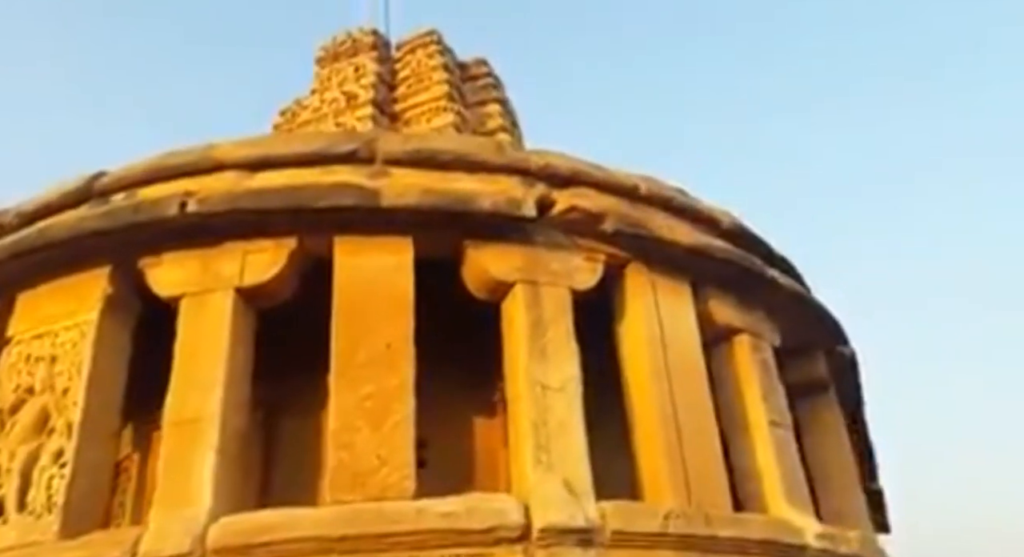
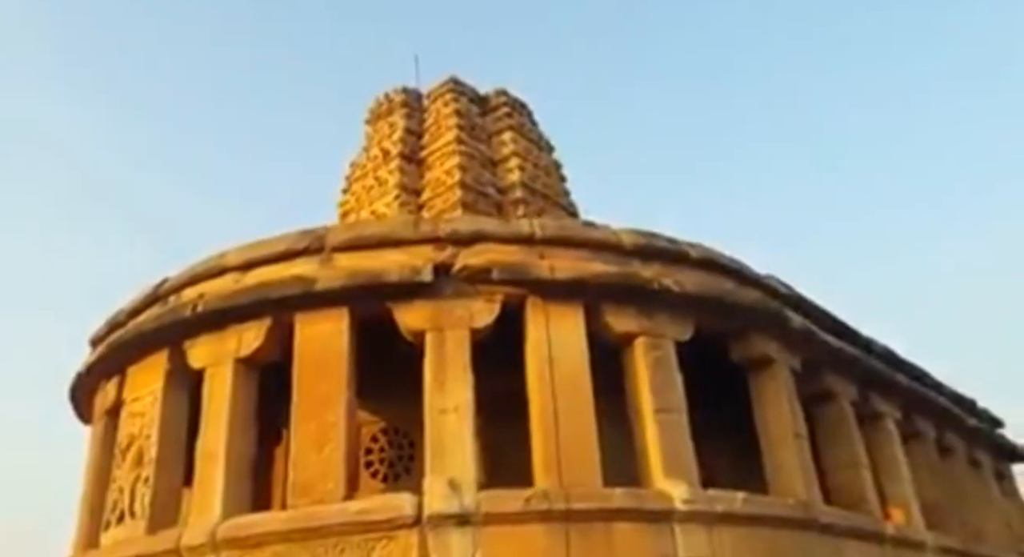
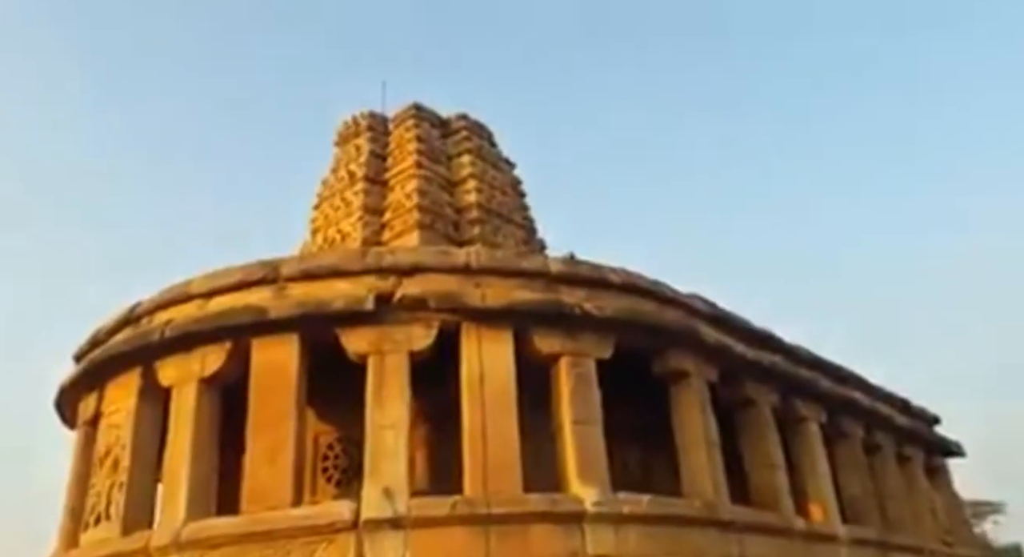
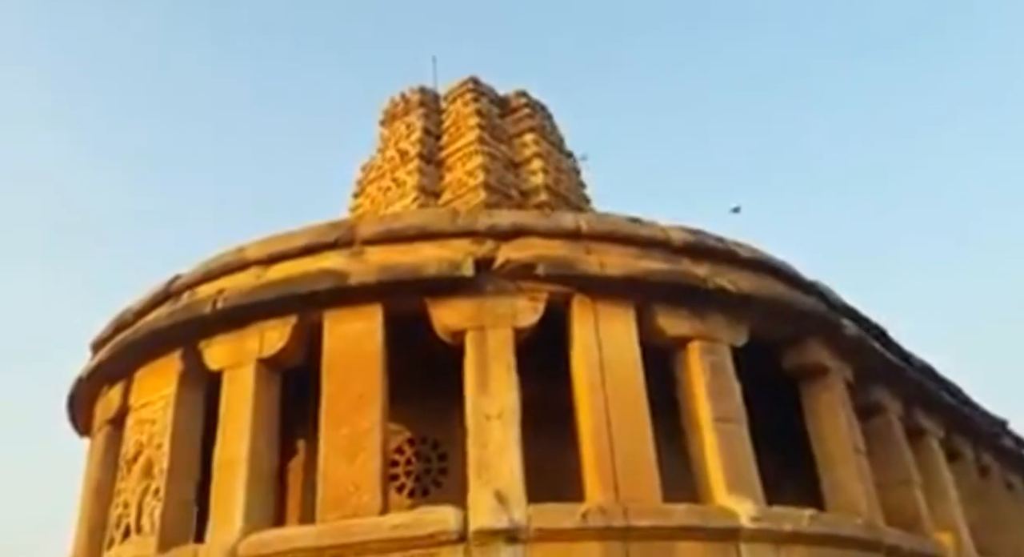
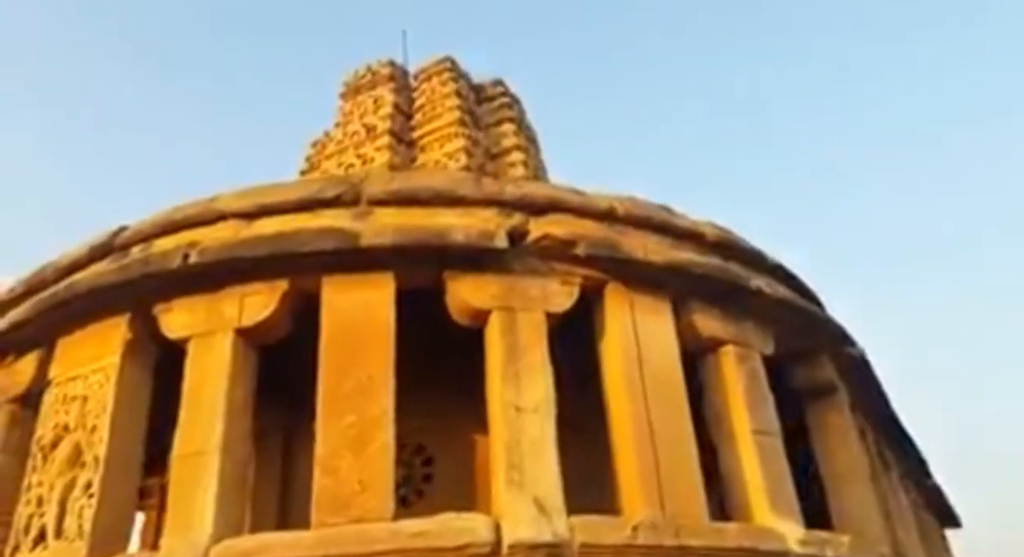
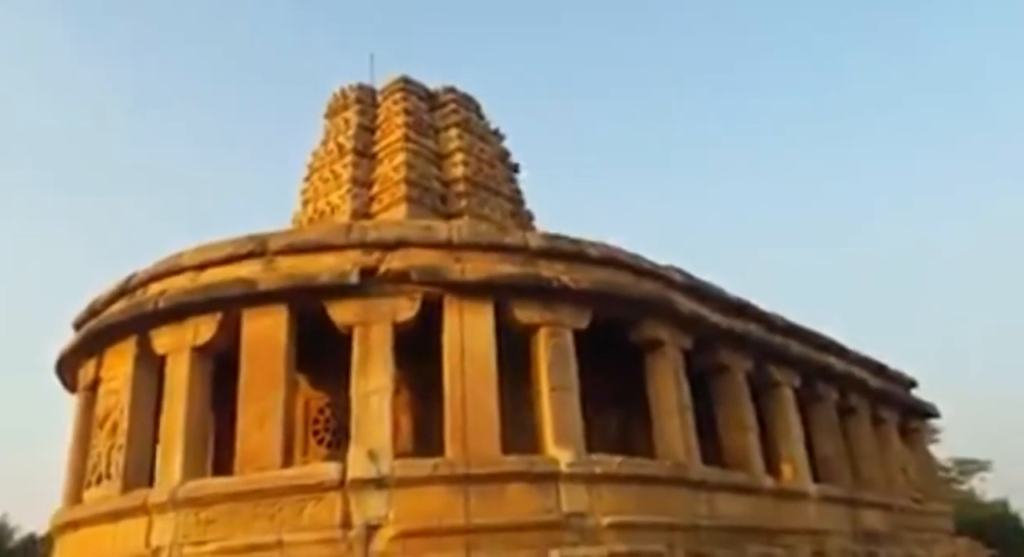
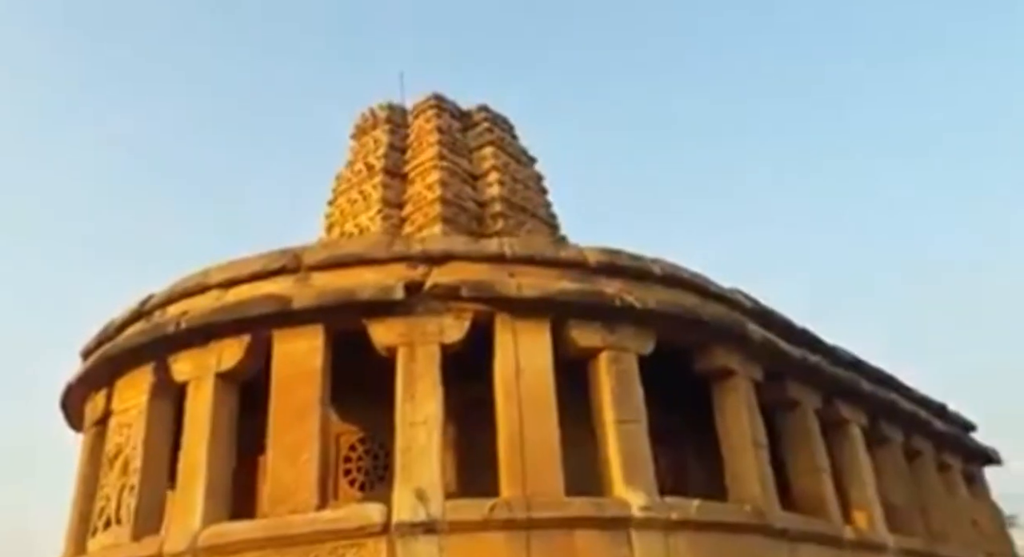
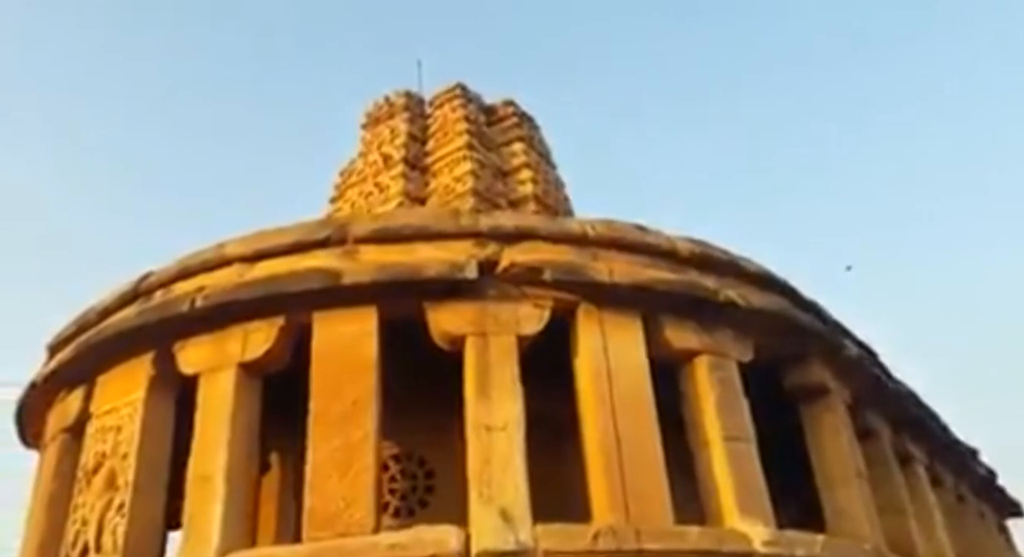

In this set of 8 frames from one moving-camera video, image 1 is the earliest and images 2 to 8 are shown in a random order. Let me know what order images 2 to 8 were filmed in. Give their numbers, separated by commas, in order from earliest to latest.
5, 8, 4, 2, 7, 3, 6
